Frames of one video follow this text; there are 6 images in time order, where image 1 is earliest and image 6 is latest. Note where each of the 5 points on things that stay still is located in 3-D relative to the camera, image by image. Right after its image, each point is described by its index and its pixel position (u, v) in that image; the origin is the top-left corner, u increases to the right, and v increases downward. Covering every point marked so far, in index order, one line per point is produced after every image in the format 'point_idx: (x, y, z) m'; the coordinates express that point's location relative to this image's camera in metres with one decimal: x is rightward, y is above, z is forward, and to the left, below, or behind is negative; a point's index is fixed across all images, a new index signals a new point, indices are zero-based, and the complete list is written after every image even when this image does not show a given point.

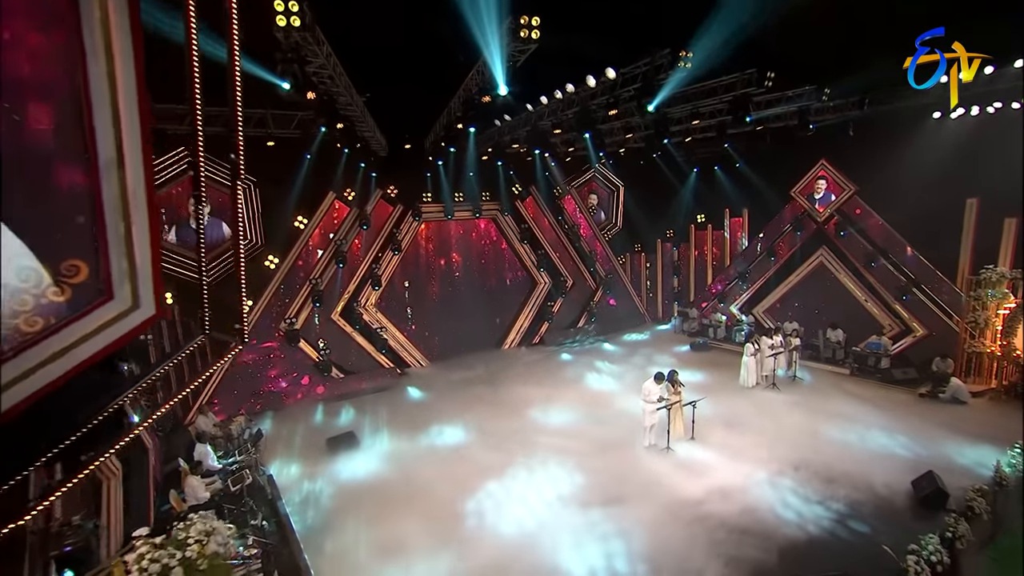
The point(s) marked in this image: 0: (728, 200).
0: (+5.6, +2.2, +13.8) m
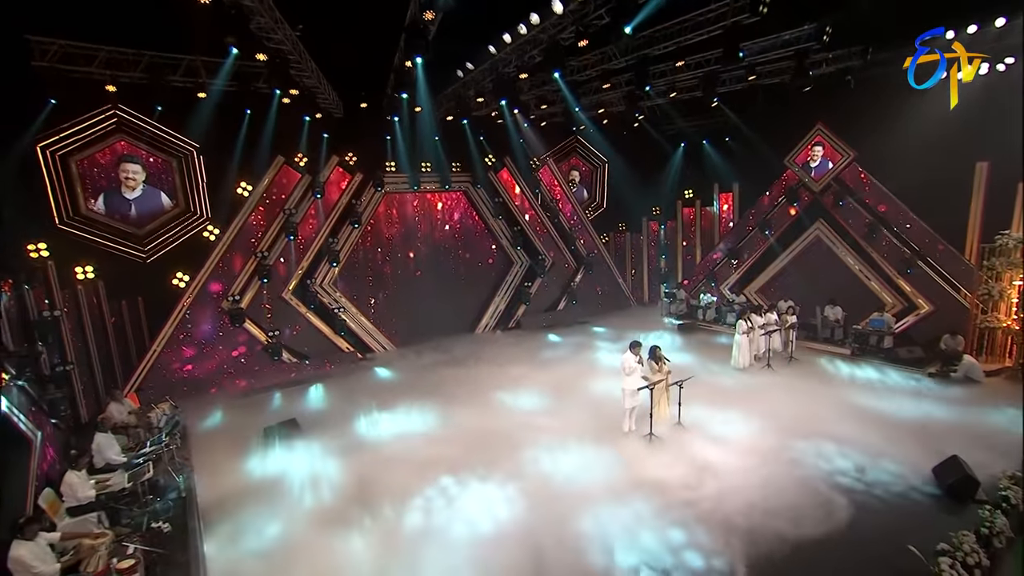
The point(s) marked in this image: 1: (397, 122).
0: (+5.0, +2.7, +12.9) m
1: (-2.4, +3.3, +10.4) m
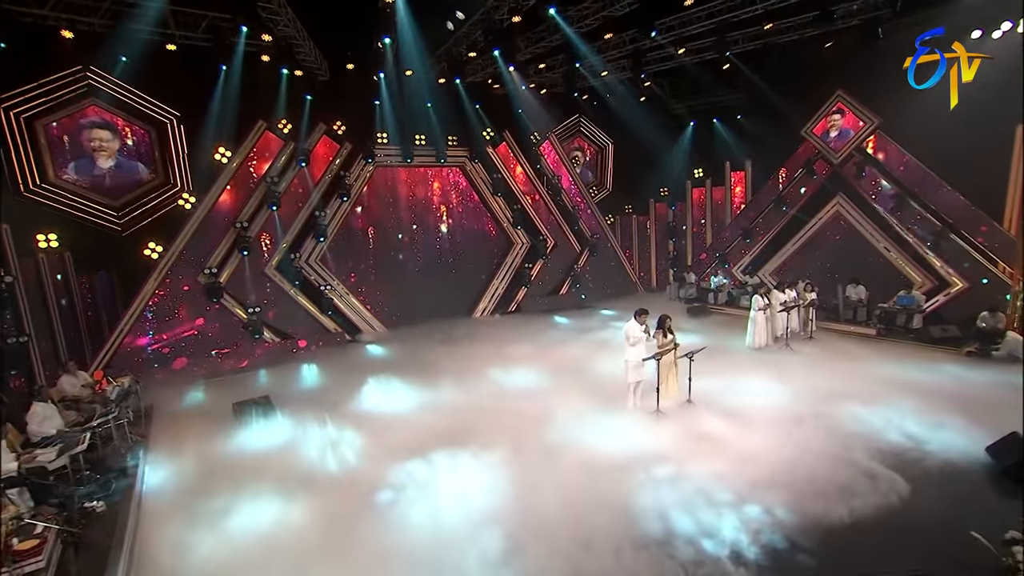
0: (+5.0, +3.1, +12.1) m
1: (-2.4, +3.8, +9.7) m
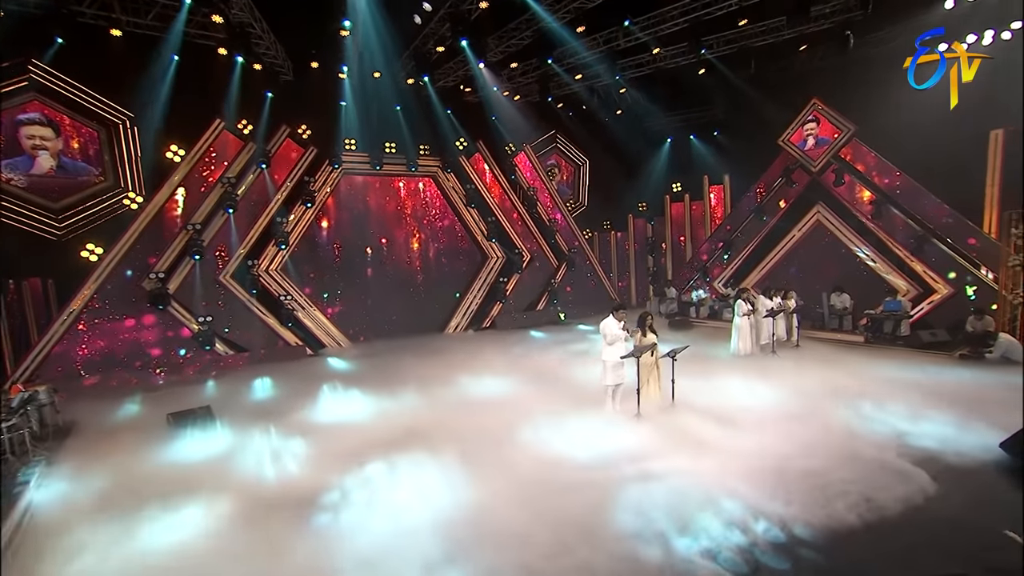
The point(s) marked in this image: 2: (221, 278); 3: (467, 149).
0: (+4.4, +2.8, +12.0) m
1: (-2.9, +3.6, +9.4) m
2: (-4.7, +0.2, +8.7) m
3: (-0.9, +2.9, +11.2) m
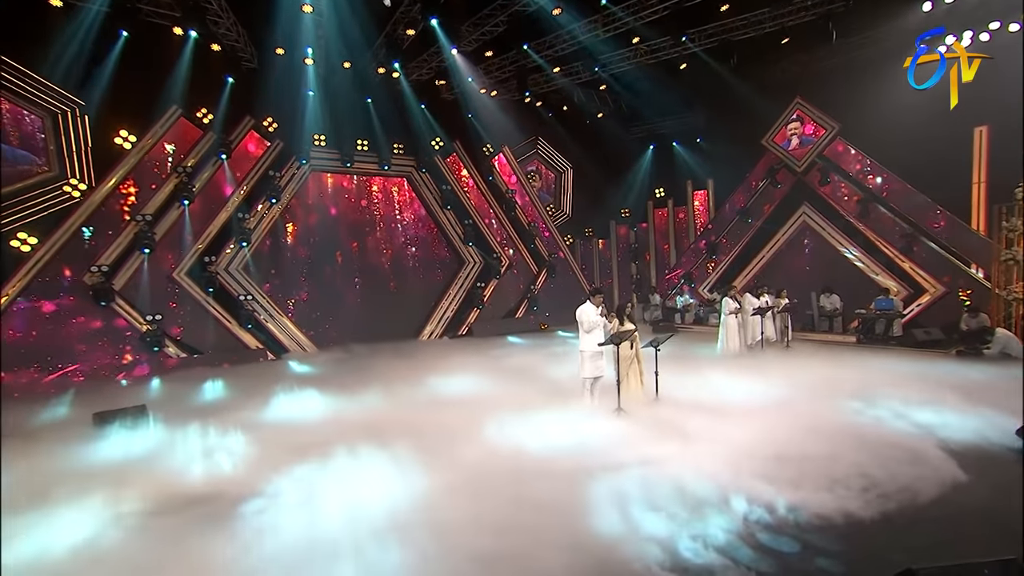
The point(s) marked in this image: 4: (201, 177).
0: (+3.9, +2.6, +11.7) m
1: (-3.3, +3.6, +9.0) m
2: (-5.1, +0.2, +8.1) m
3: (-1.4, +2.8, +10.8) m
4: (-4.8, +1.7, +8.3) m
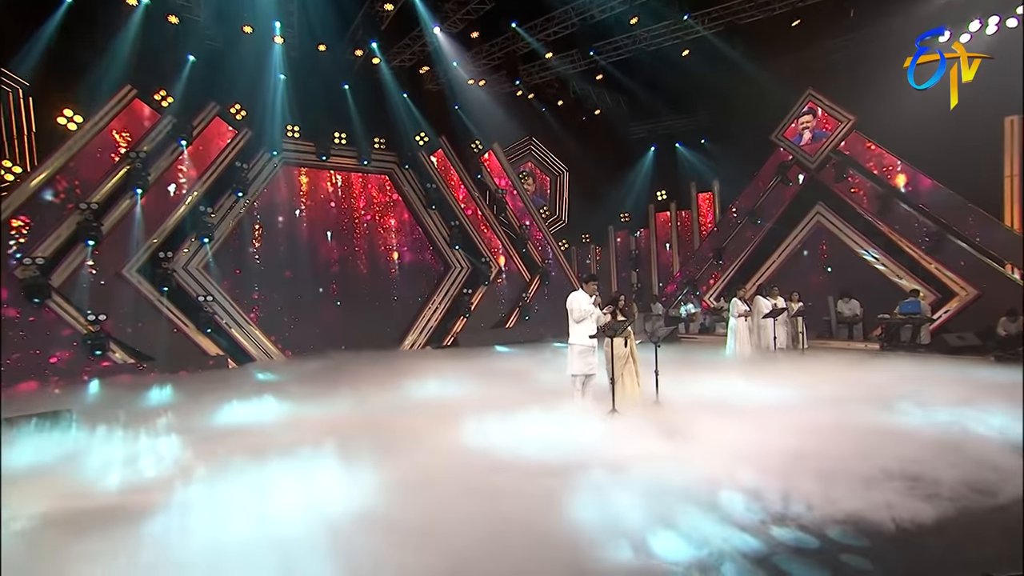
0: (+3.7, +2.5, +11.0) m
1: (-3.5, +3.6, +8.3) m
2: (-5.3, +0.2, +7.3) m
3: (-1.6, +2.7, +10.2) m
4: (-5.0, +1.7, +7.6) m
